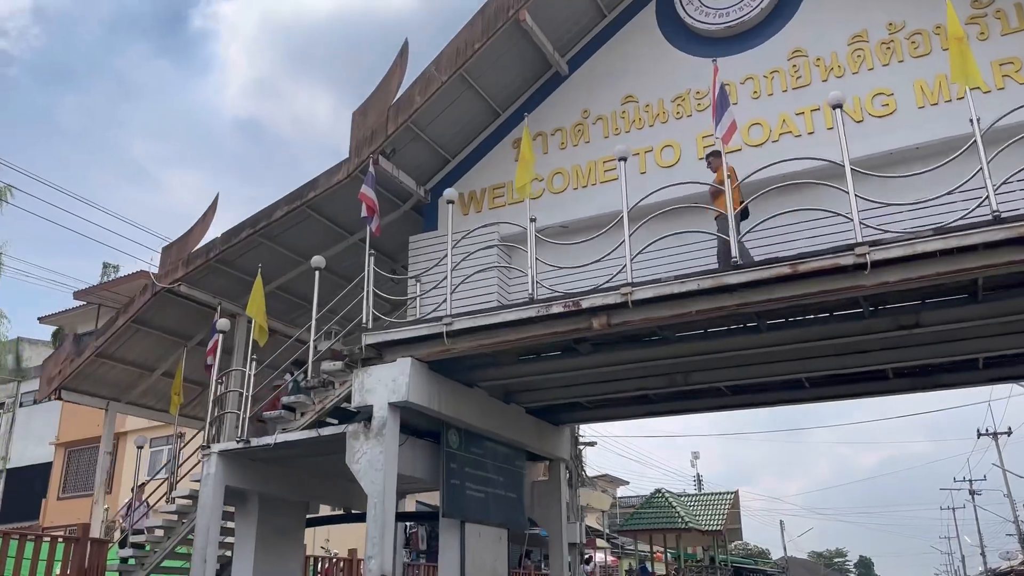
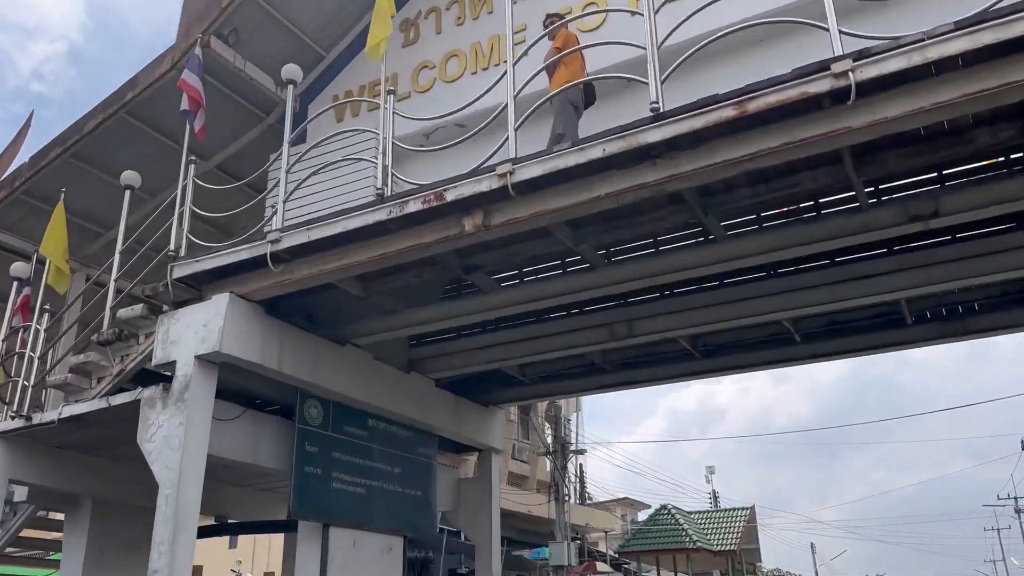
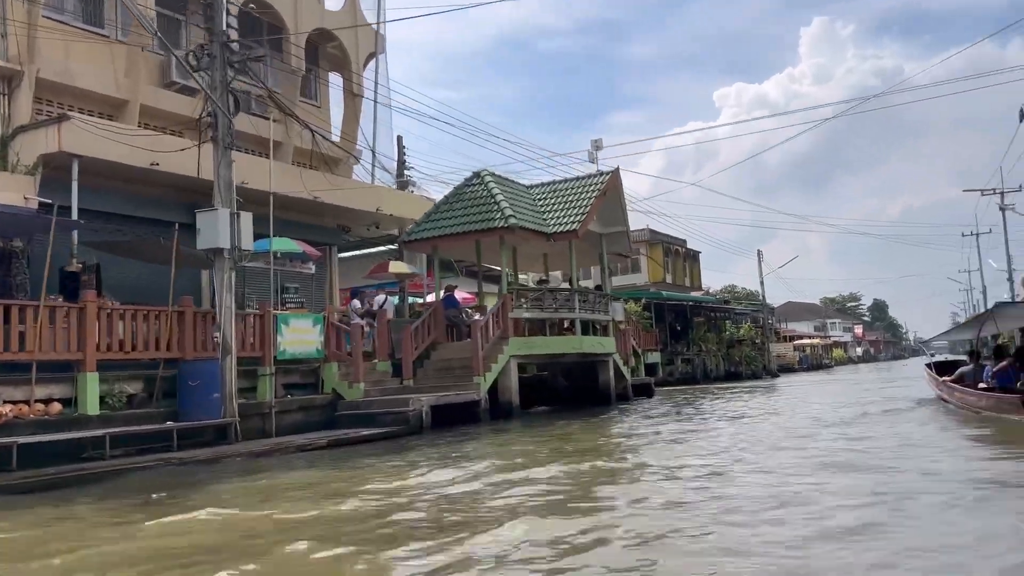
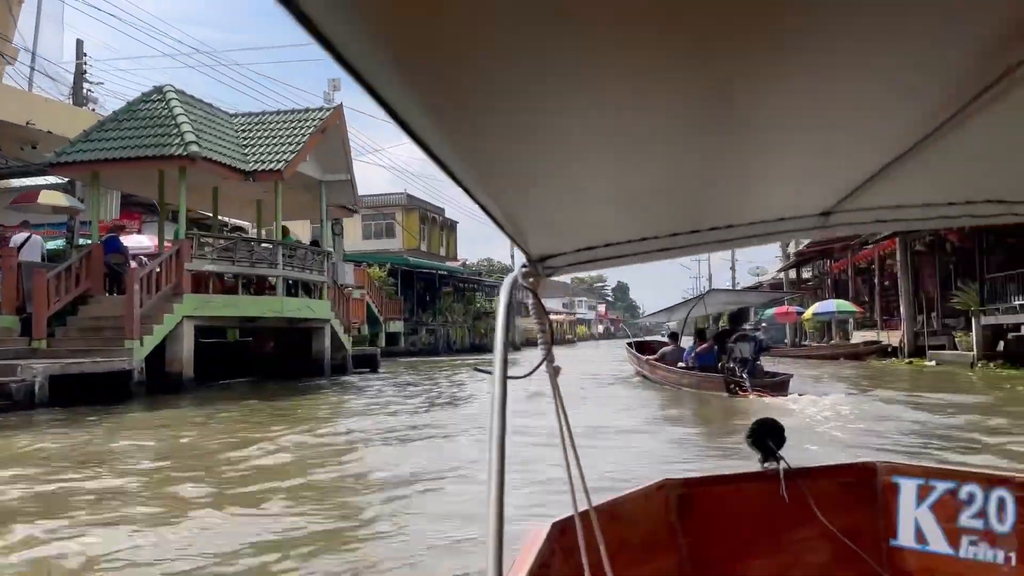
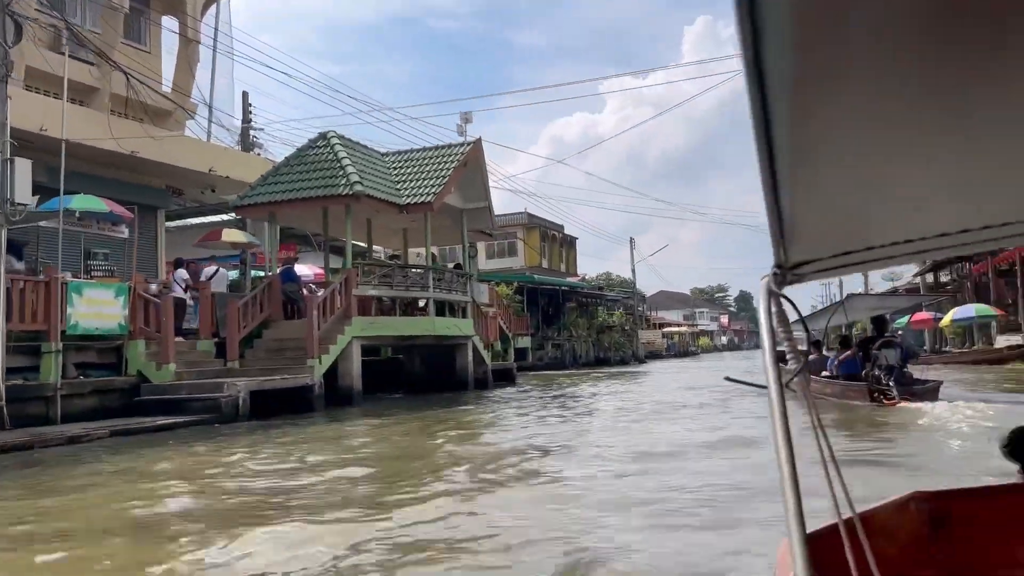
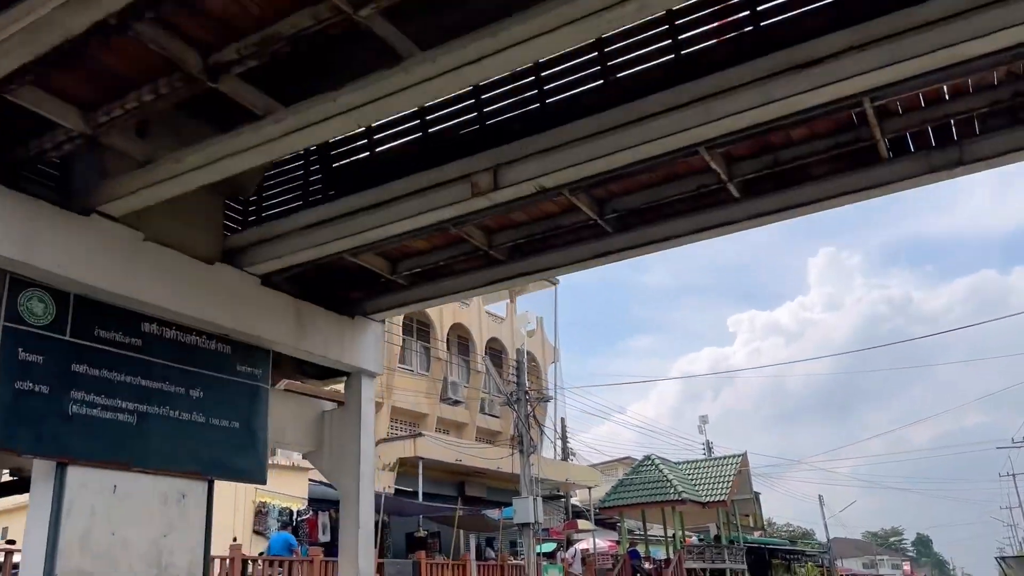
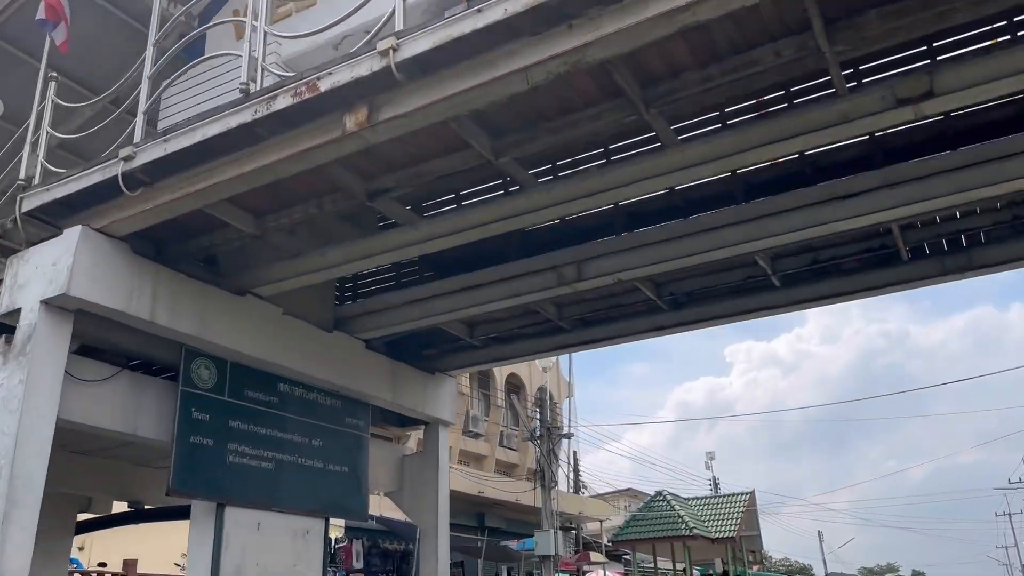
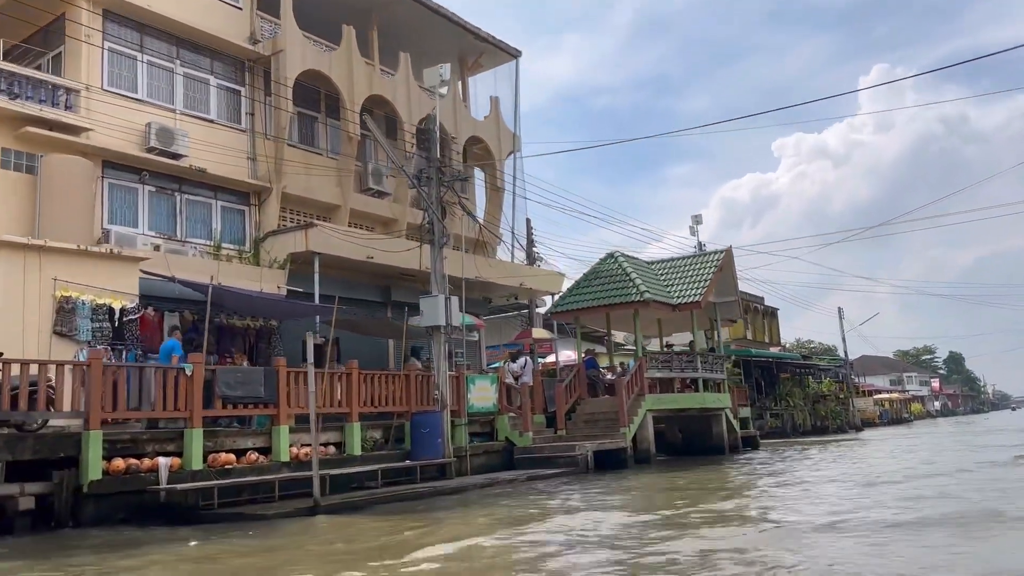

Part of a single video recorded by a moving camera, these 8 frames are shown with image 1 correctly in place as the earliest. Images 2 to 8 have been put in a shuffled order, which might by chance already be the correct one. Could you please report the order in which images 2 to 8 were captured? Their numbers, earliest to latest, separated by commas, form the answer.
2, 7, 6, 8, 3, 5, 4
